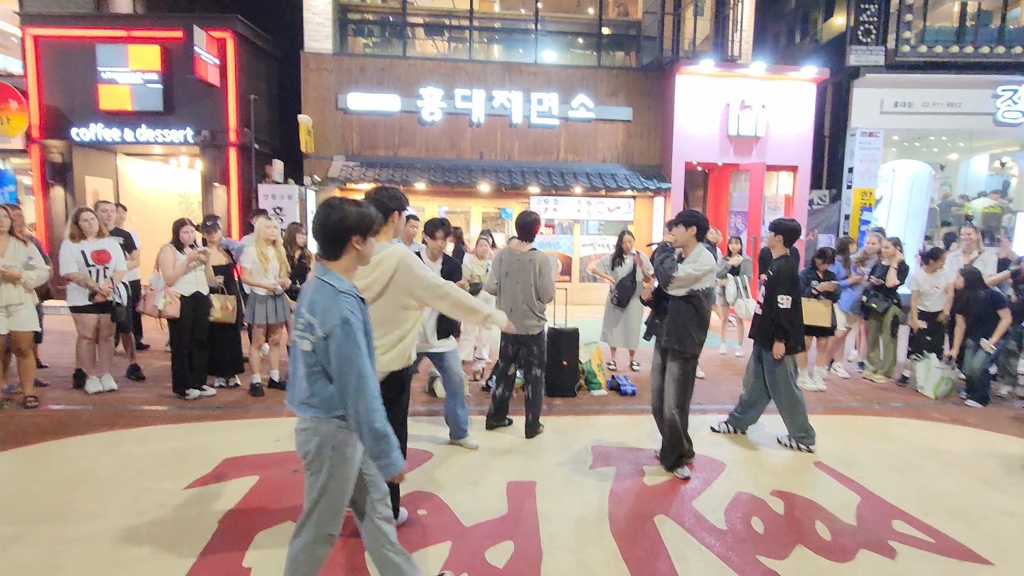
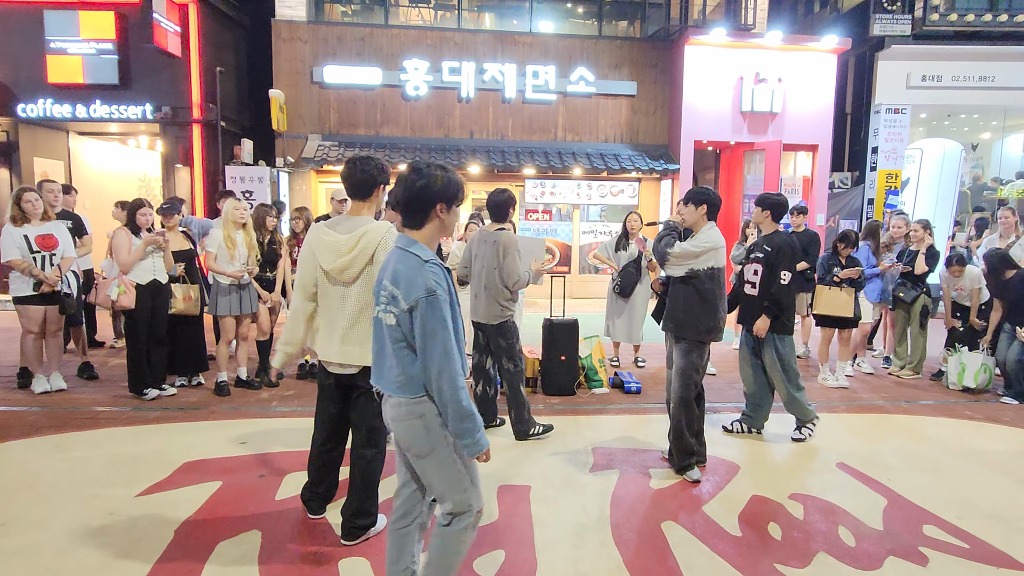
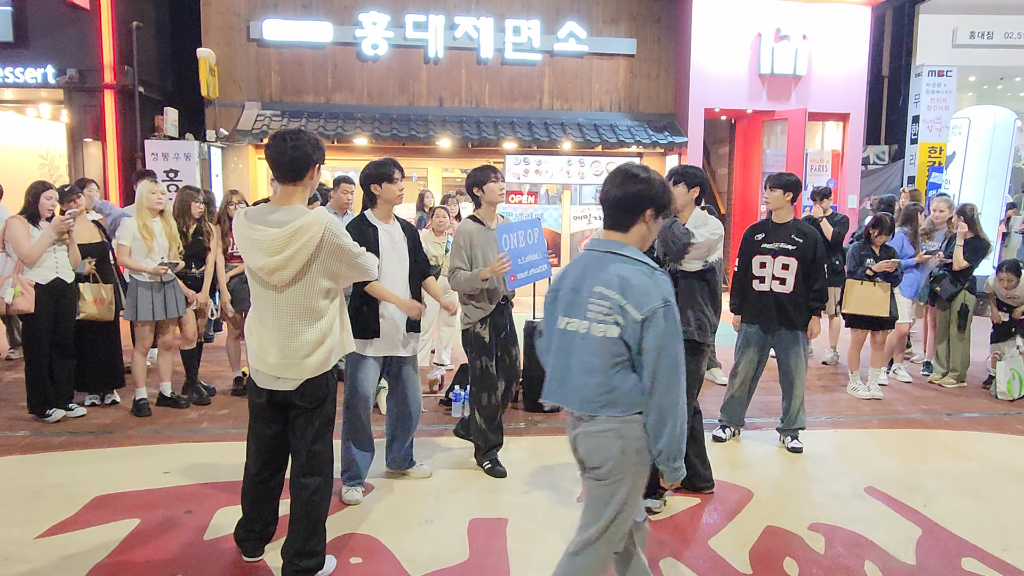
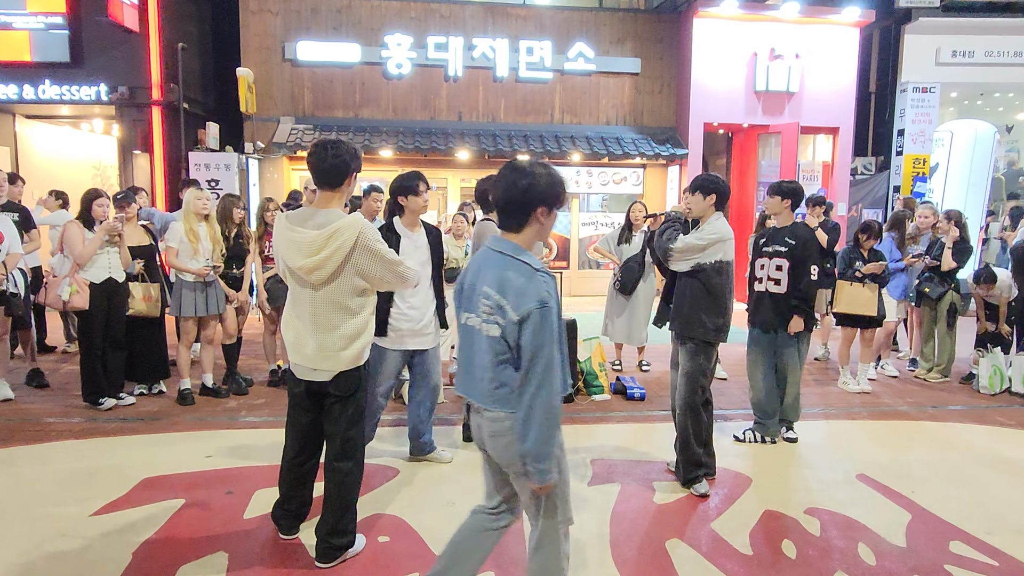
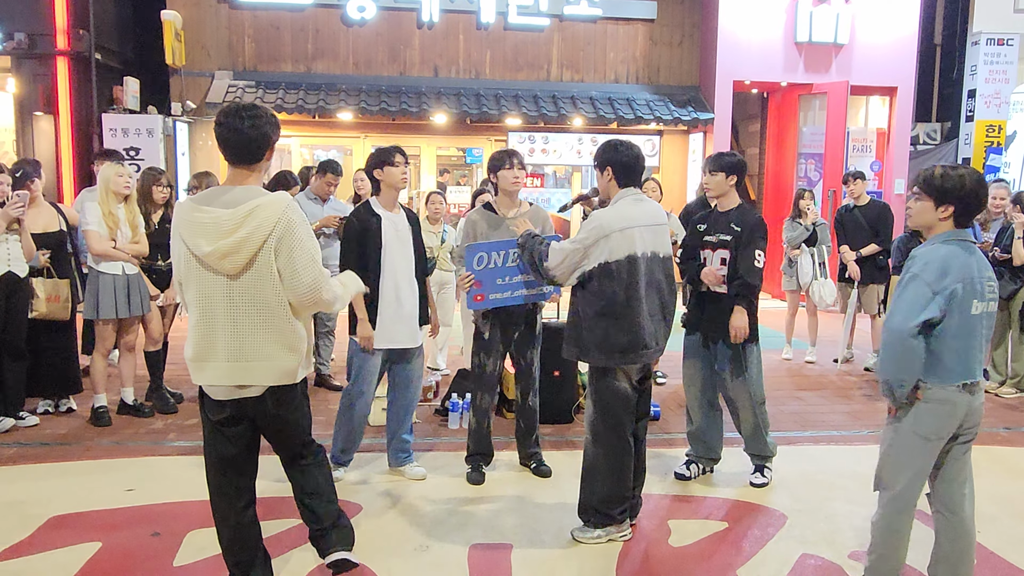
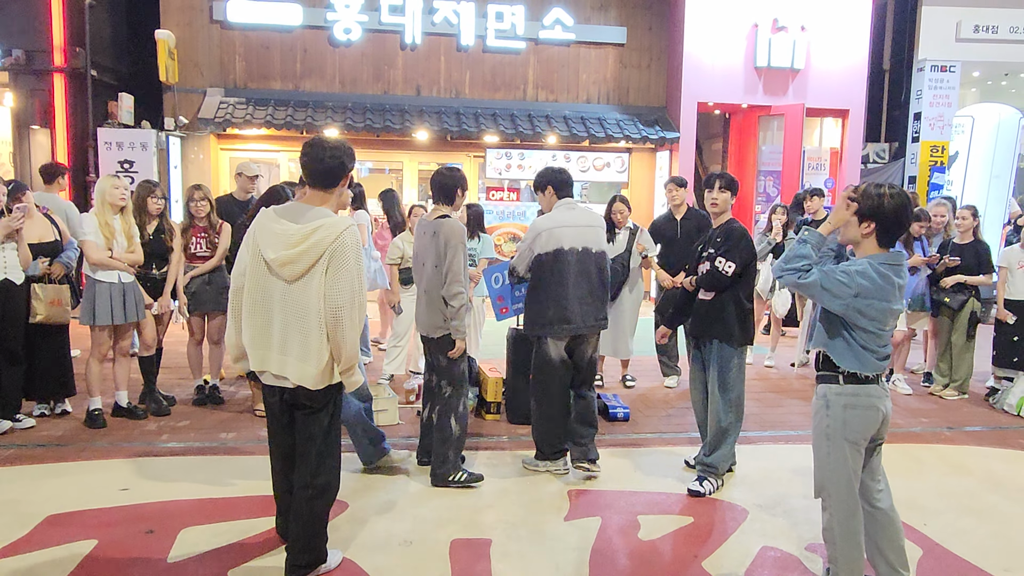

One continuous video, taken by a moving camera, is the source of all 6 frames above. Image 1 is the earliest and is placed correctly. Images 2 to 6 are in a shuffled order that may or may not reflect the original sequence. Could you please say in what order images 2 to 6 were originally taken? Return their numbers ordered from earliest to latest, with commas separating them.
2, 4, 3, 5, 6
